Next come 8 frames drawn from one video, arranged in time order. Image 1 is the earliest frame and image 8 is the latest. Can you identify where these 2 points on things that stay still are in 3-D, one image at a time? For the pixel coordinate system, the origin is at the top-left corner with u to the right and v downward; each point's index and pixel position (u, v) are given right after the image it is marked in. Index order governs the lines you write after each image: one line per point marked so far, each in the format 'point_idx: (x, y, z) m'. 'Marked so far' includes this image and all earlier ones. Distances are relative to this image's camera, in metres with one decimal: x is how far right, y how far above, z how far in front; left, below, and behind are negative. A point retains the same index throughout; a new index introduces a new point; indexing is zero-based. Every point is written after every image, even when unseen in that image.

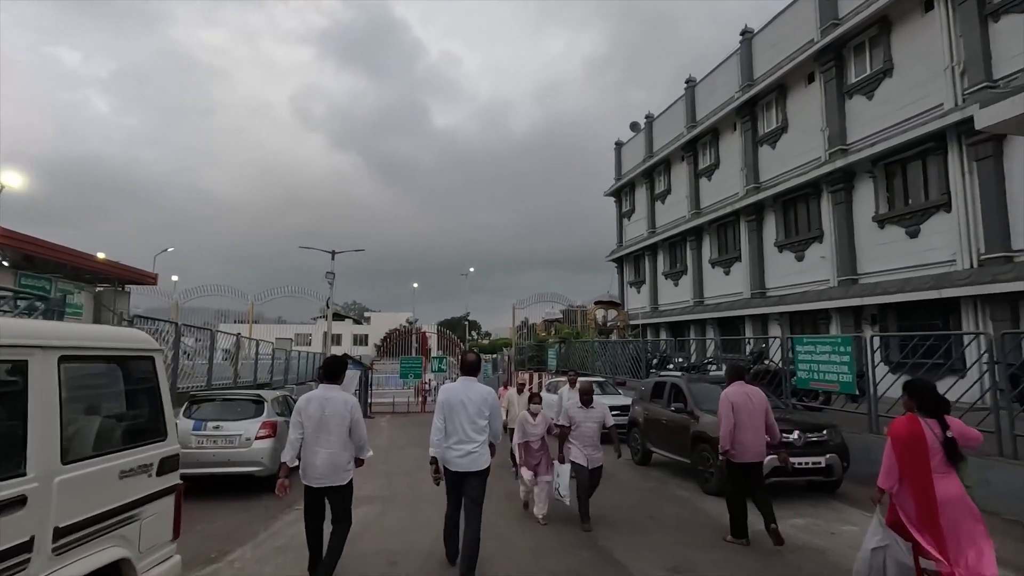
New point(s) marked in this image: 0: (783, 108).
0: (+8.6, +5.7, +16.9) m
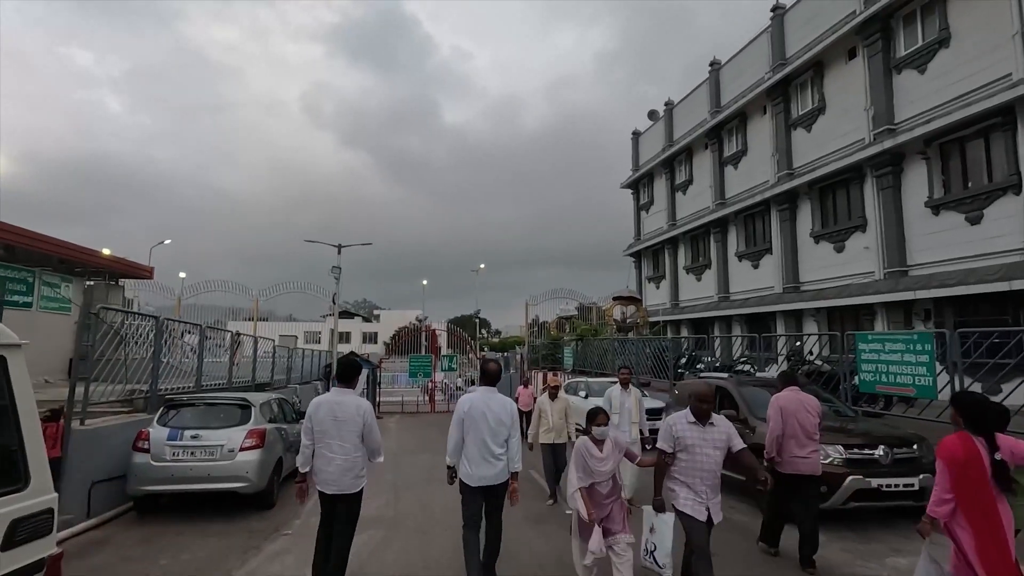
0: (+9.1, +5.9, +15.7) m
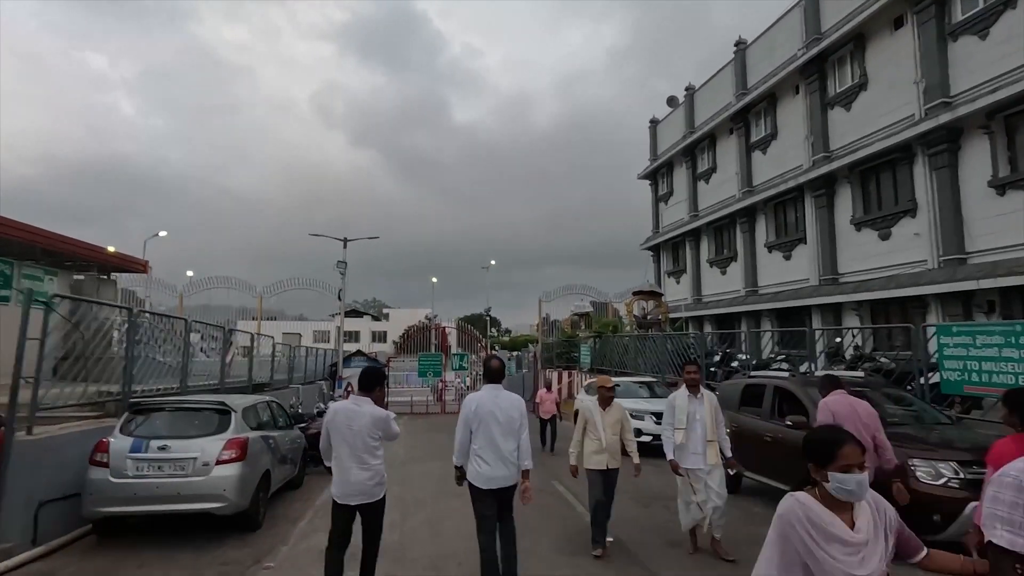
0: (+9.5, +6.1, +14.5) m
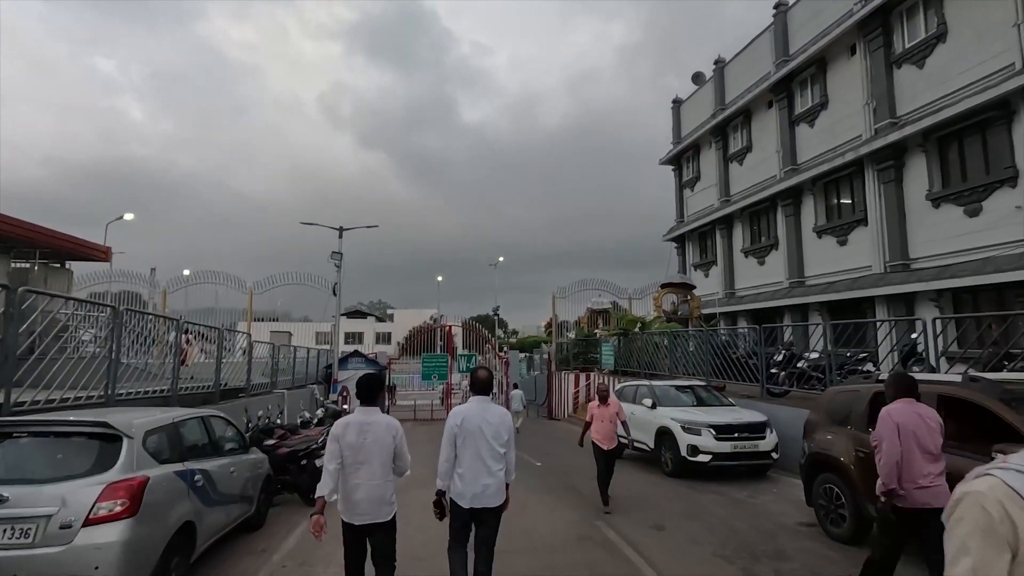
0: (+9.8, +6.4, +12.3) m
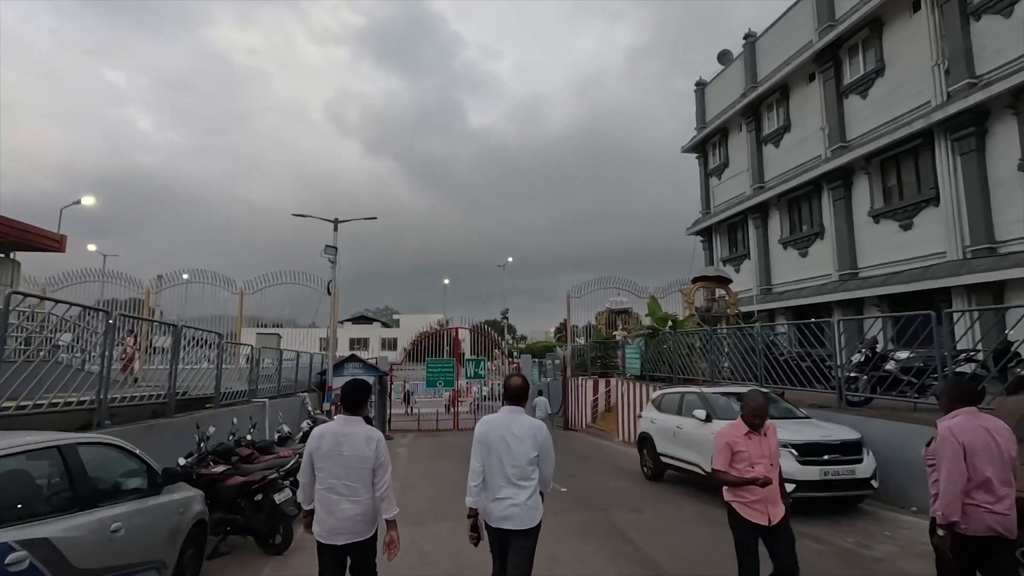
0: (+10.1, +6.7, +10.4) m
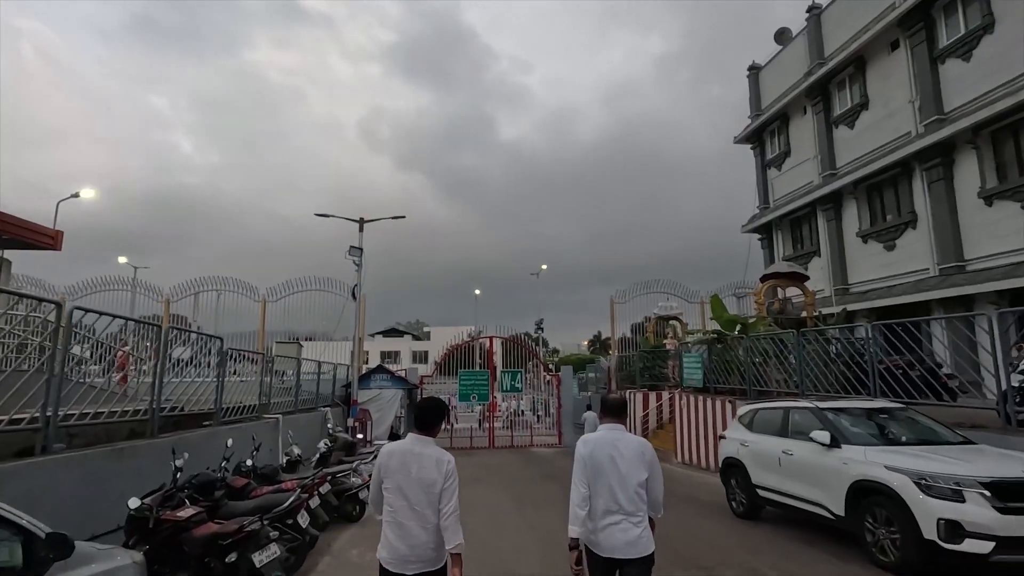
0: (+10.8, +6.9, +8.3) m
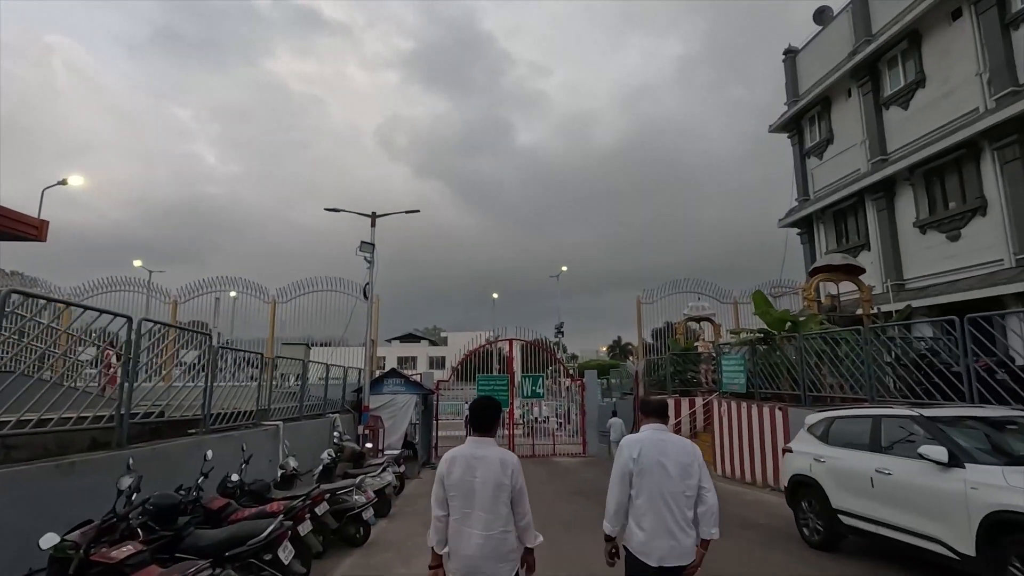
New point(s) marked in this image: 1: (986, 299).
0: (+11.2, +7.1, +6.9) m
1: (+10.6, -0.3, +12.0) m
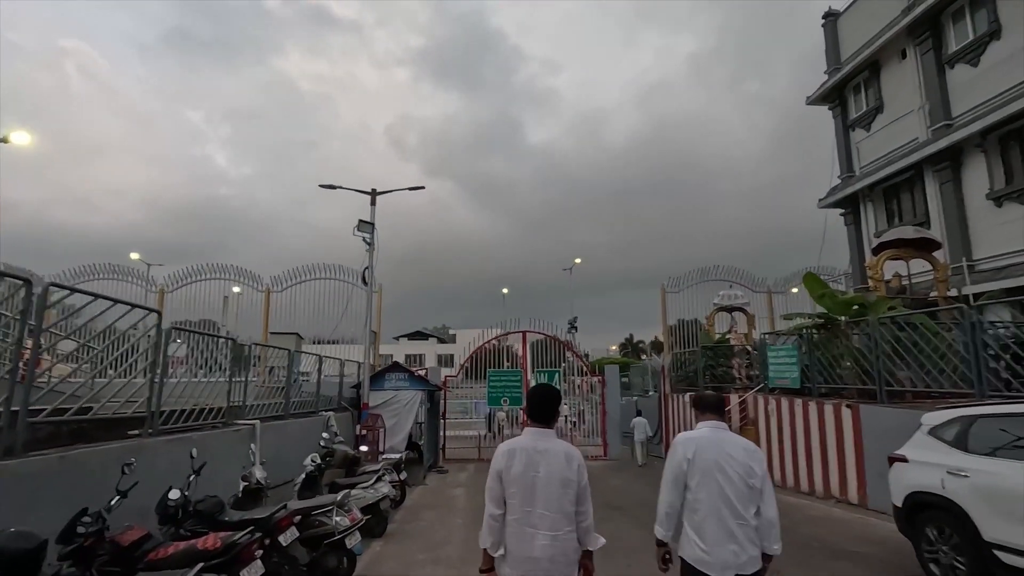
0: (+11.4, +7.5, +5.1) m
1: (+10.9, +0.2, +10.3) m
